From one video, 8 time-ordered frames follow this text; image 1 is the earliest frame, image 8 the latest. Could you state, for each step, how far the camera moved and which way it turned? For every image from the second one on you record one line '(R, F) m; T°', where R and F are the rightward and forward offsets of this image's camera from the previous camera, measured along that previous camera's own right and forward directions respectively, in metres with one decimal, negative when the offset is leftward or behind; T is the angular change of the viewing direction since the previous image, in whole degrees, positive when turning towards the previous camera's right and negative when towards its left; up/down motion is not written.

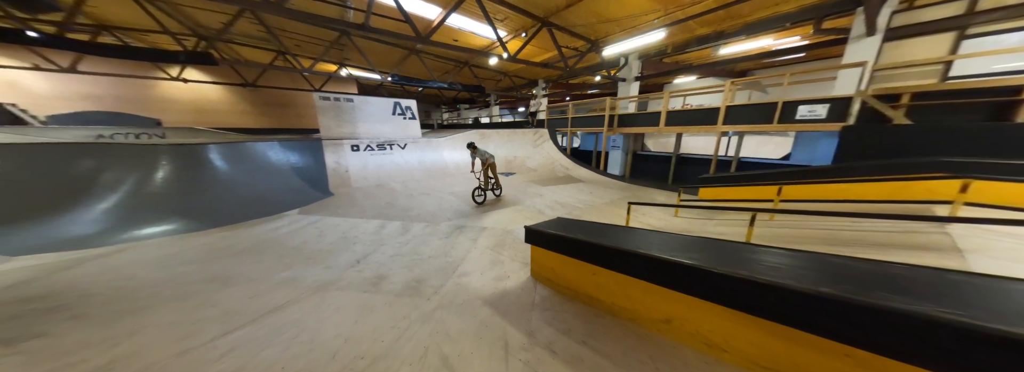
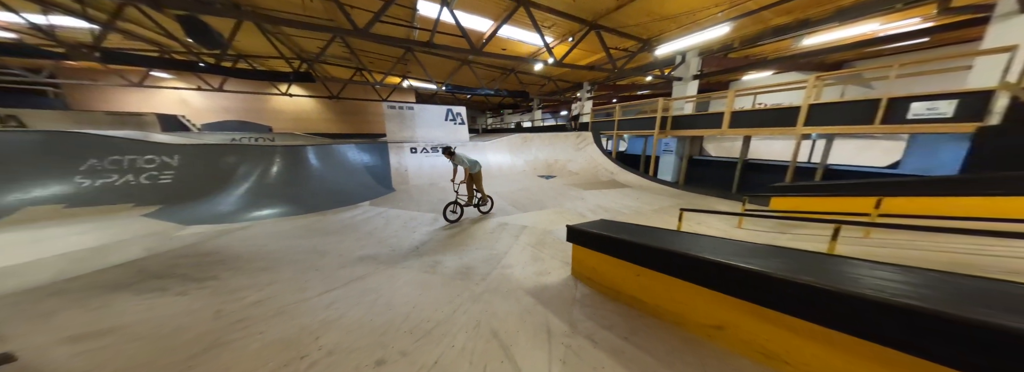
(-0.1, -0.1) m; -10°
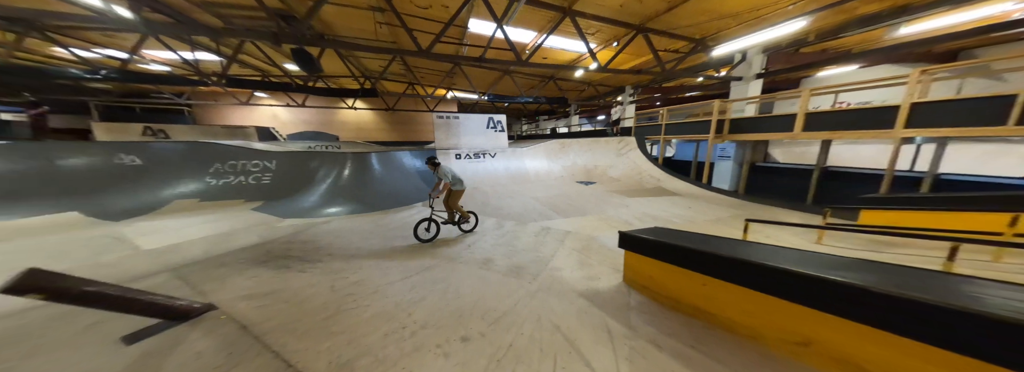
(-0.2, -0.1) m; -8°
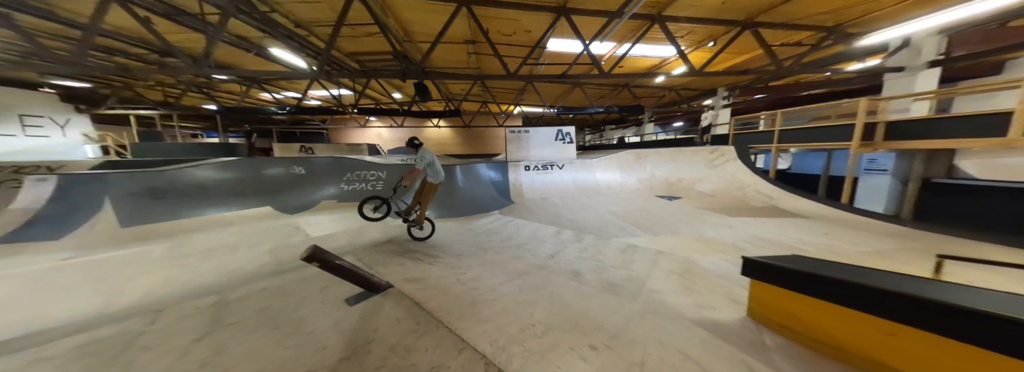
(-0.4, -0.1) m; -14°
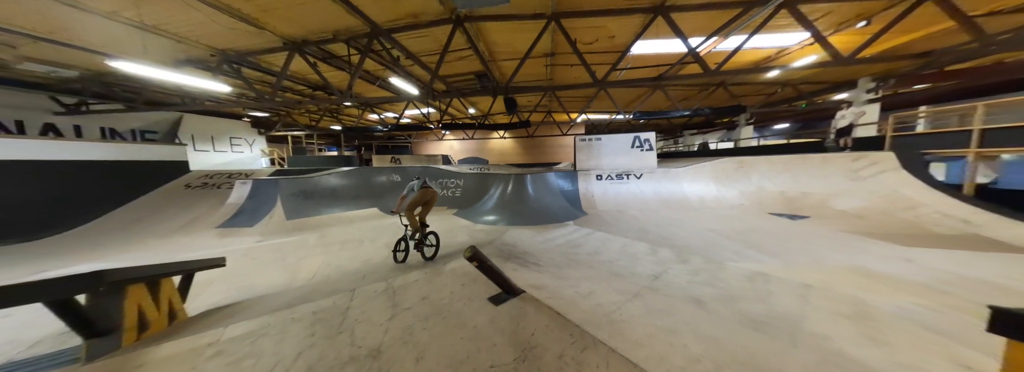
(-0.5, -0.1) m; -13°
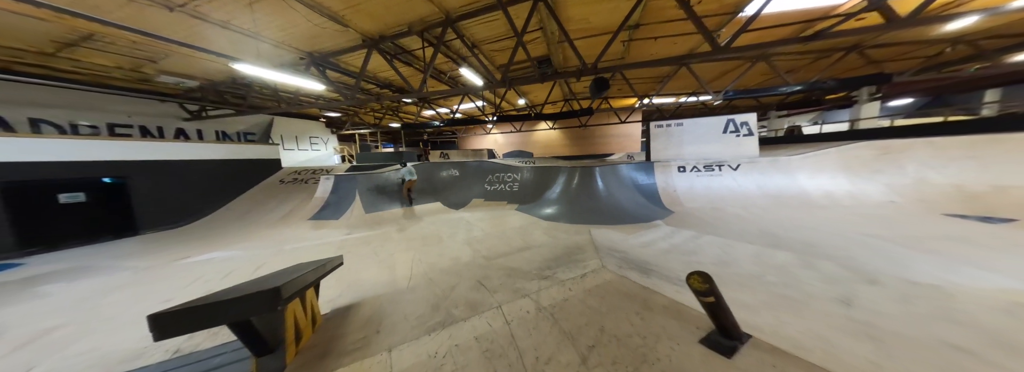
(-0.8, +0.3) m; -8°
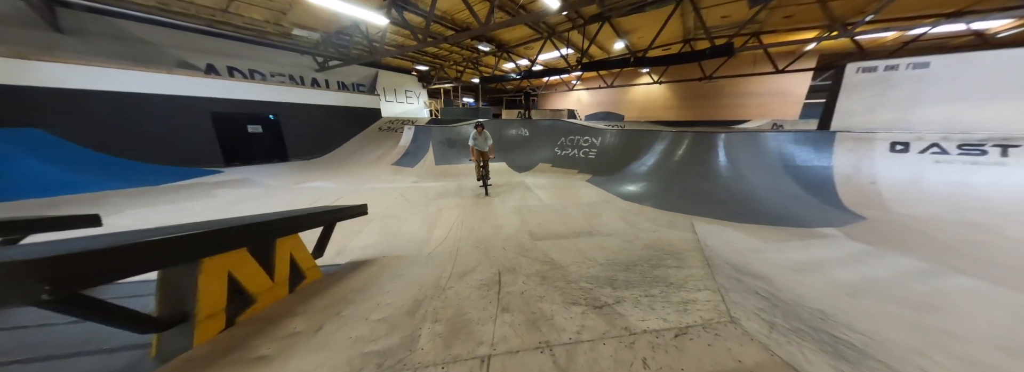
(+0.1, +0.7) m; -19°
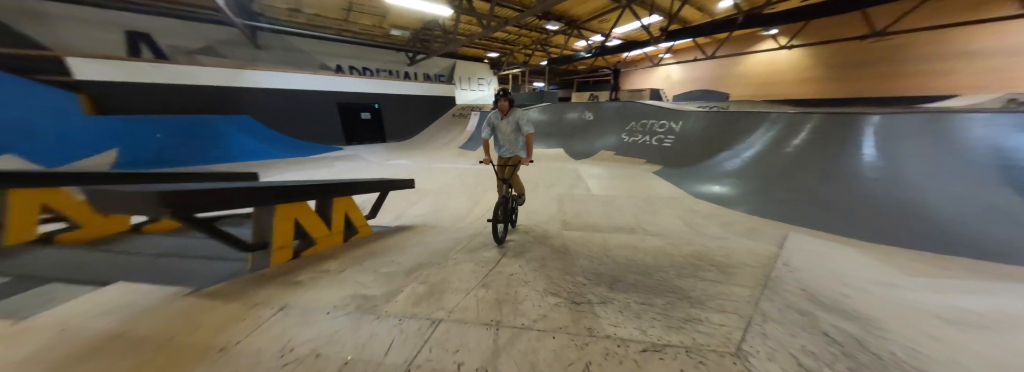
(+0.3, +0.1) m; -17°
